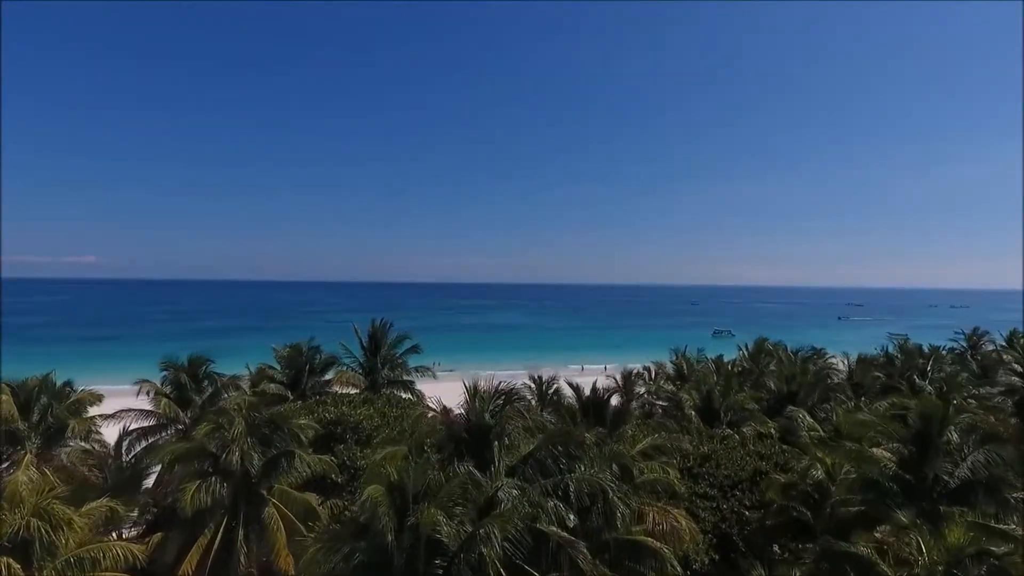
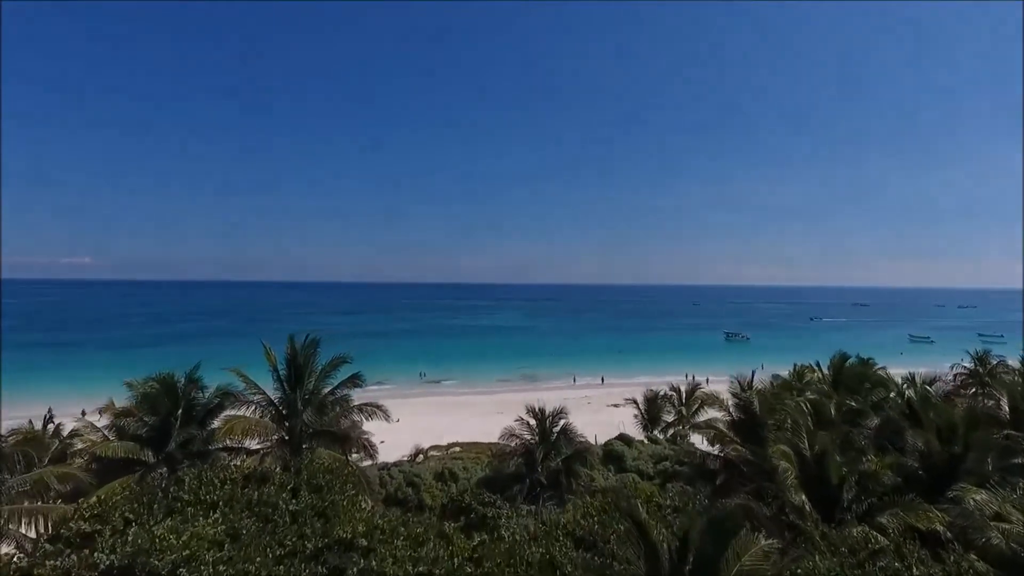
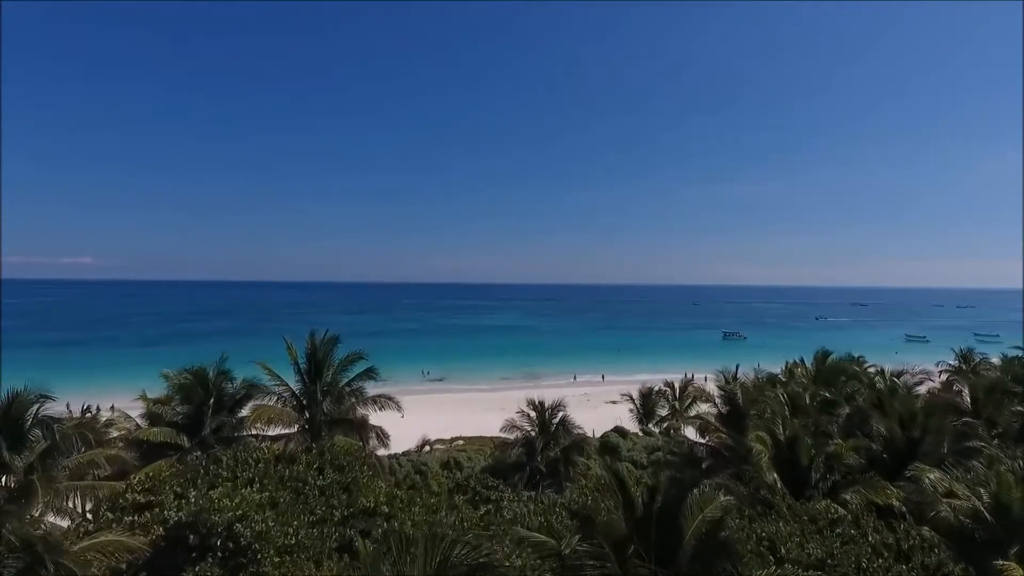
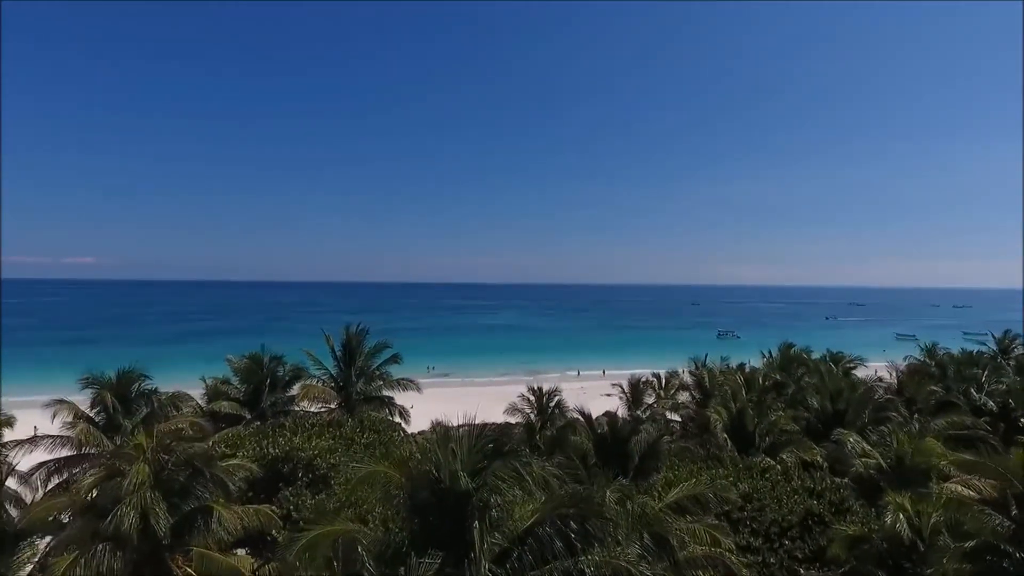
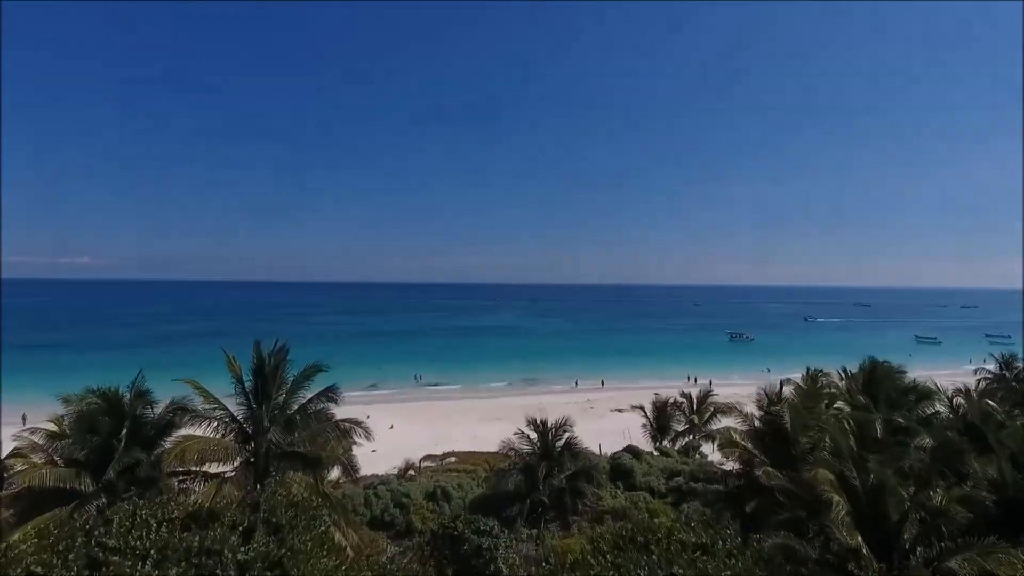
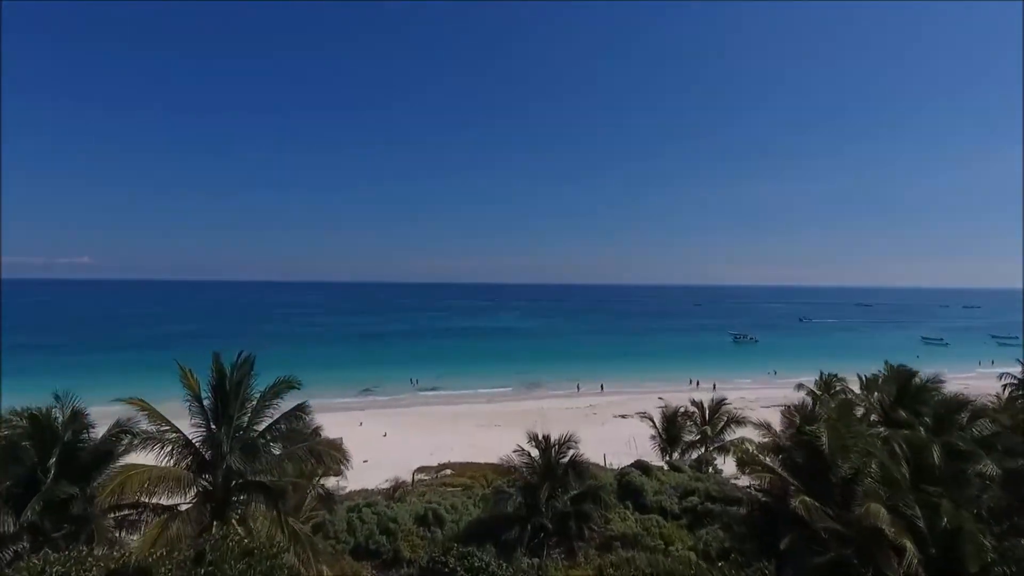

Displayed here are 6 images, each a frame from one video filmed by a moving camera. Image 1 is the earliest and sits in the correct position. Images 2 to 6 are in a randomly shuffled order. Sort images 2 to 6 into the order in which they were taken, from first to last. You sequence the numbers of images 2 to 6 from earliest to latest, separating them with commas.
4, 3, 2, 5, 6
